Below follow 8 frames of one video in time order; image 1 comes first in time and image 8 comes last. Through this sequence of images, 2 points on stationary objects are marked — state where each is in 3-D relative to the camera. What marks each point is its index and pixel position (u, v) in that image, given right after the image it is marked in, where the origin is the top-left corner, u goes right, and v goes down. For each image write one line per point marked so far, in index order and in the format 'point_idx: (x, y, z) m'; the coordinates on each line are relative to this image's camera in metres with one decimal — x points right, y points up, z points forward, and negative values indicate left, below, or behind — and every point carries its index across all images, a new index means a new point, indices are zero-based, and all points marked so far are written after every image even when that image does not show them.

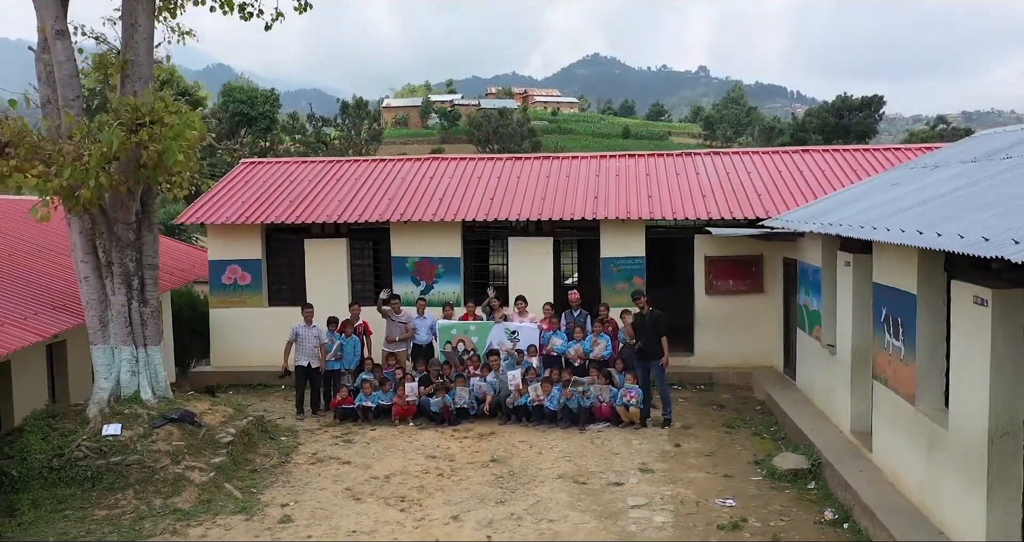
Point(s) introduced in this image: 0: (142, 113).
0: (-2.7, +1.1, +6.2) m
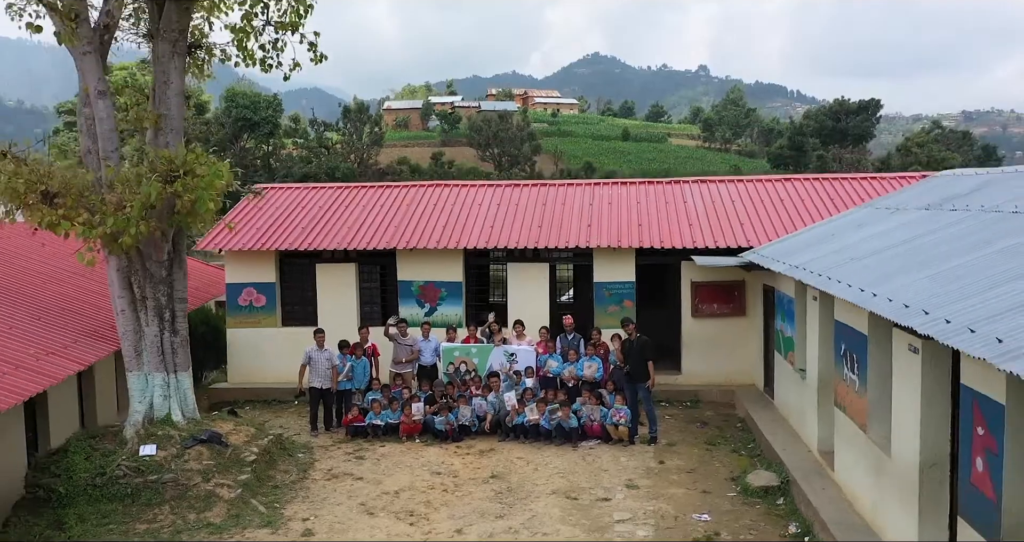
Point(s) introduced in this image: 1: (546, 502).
0: (-2.7, +0.9, +6.9) m
1: (+0.3, -1.9, +7.1) m
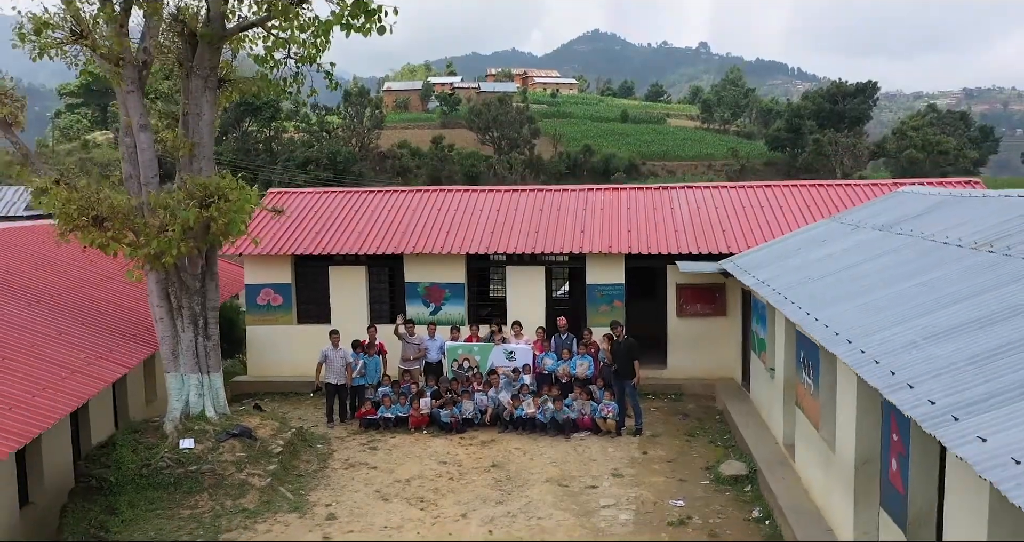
0: (-2.7, +0.7, +7.7) m
1: (+0.3, -2.0, +8.0) m
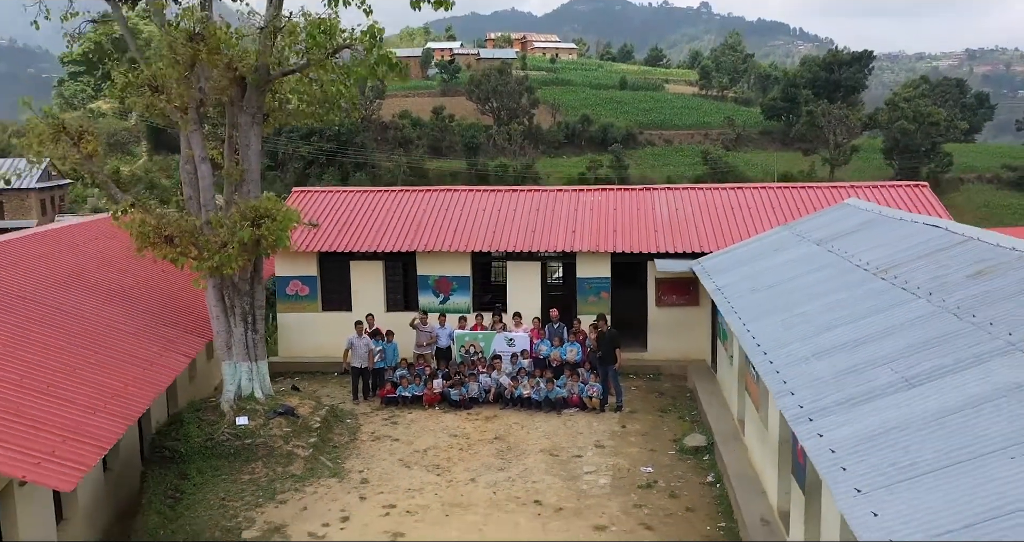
0: (-2.7, +0.6, +9.3) m
1: (+0.3, -2.1, +9.7) m
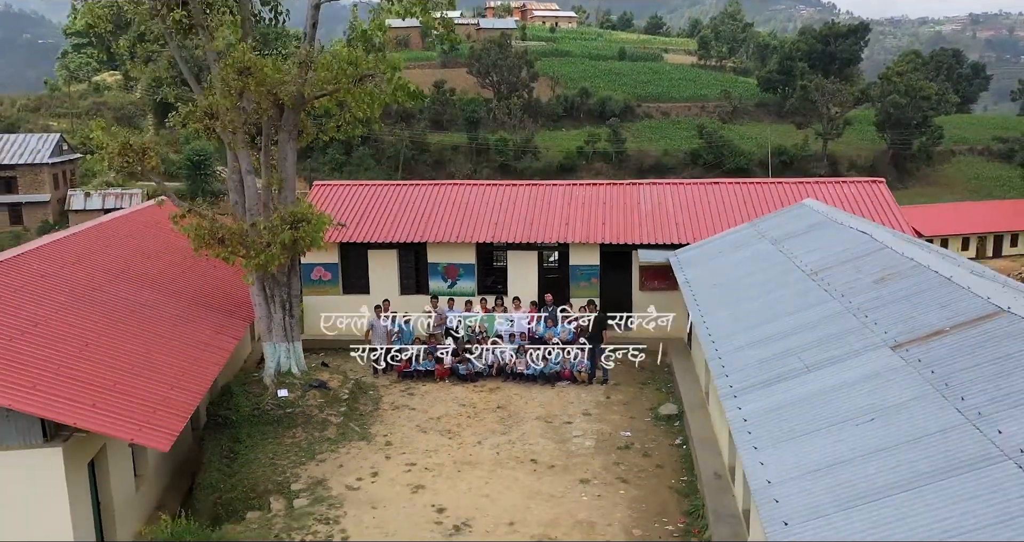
0: (-2.7, +0.7, +10.9) m
1: (+0.3, -2.0, +11.4) m
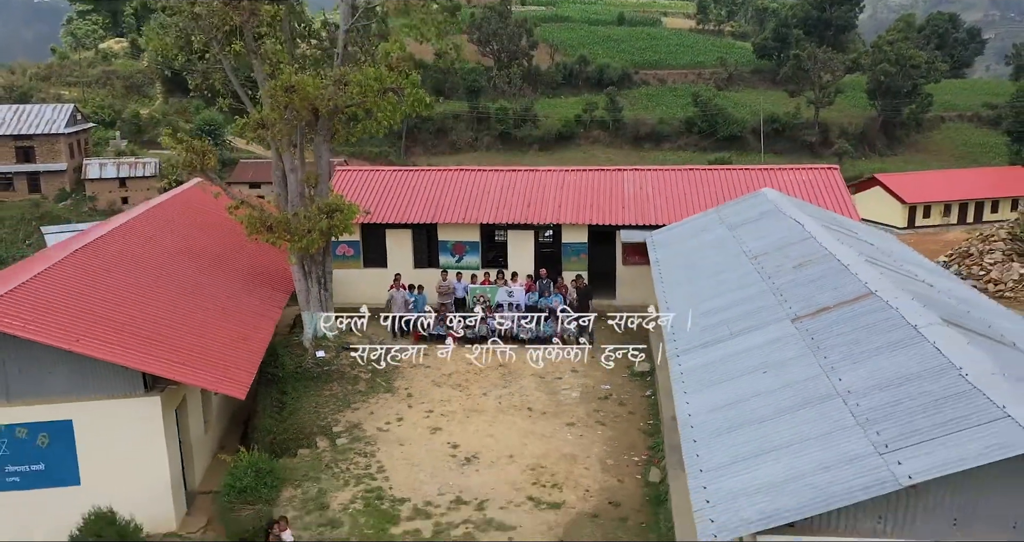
0: (-2.7, +1.0, +13.1) m
1: (+0.3, -1.7, +13.7) m
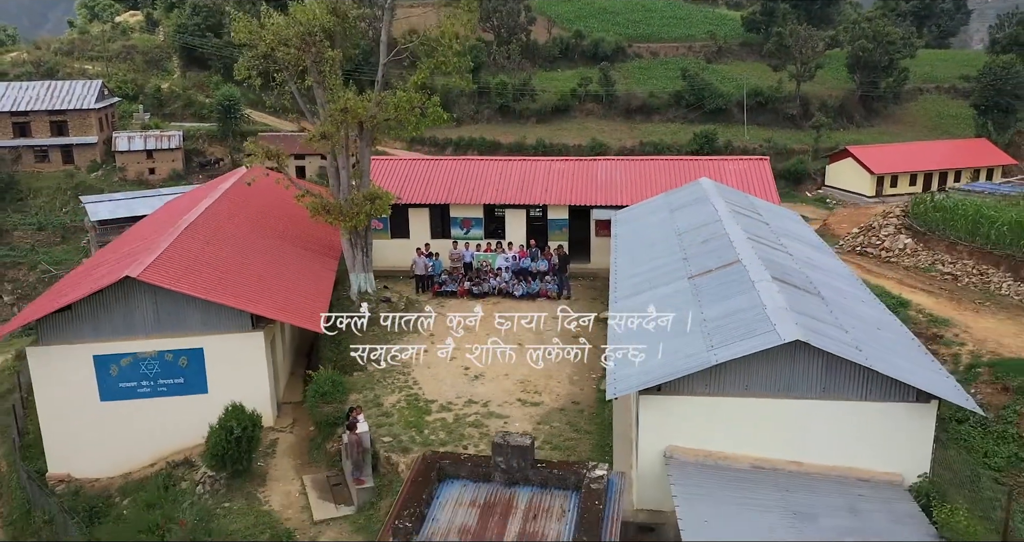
0: (-2.8, +1.5, +17.5) m
1: (+0.2, -1.1, +18.3) m
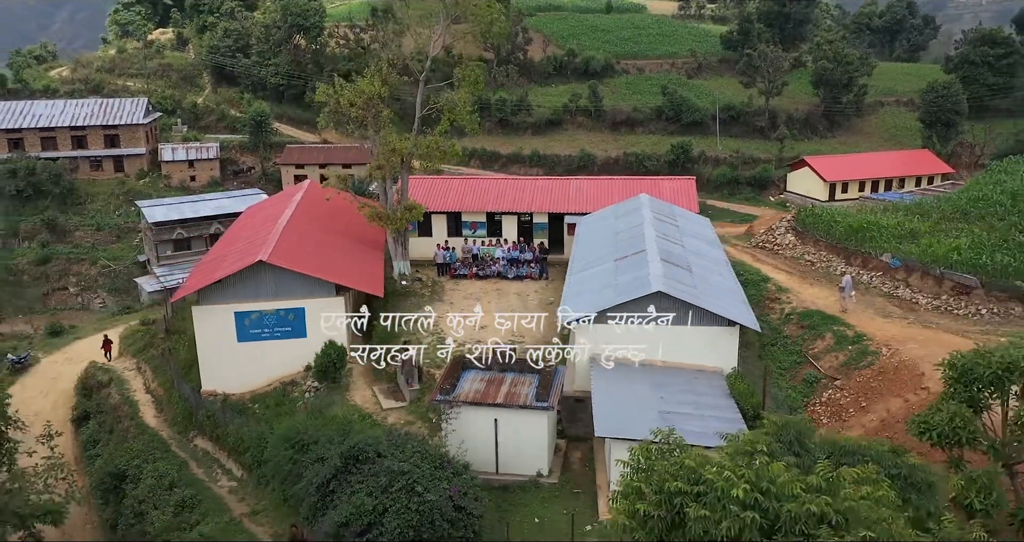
0: (-3.0, +1.9, +25.5) m
1: (0.0, -0.8, +26.2) m
